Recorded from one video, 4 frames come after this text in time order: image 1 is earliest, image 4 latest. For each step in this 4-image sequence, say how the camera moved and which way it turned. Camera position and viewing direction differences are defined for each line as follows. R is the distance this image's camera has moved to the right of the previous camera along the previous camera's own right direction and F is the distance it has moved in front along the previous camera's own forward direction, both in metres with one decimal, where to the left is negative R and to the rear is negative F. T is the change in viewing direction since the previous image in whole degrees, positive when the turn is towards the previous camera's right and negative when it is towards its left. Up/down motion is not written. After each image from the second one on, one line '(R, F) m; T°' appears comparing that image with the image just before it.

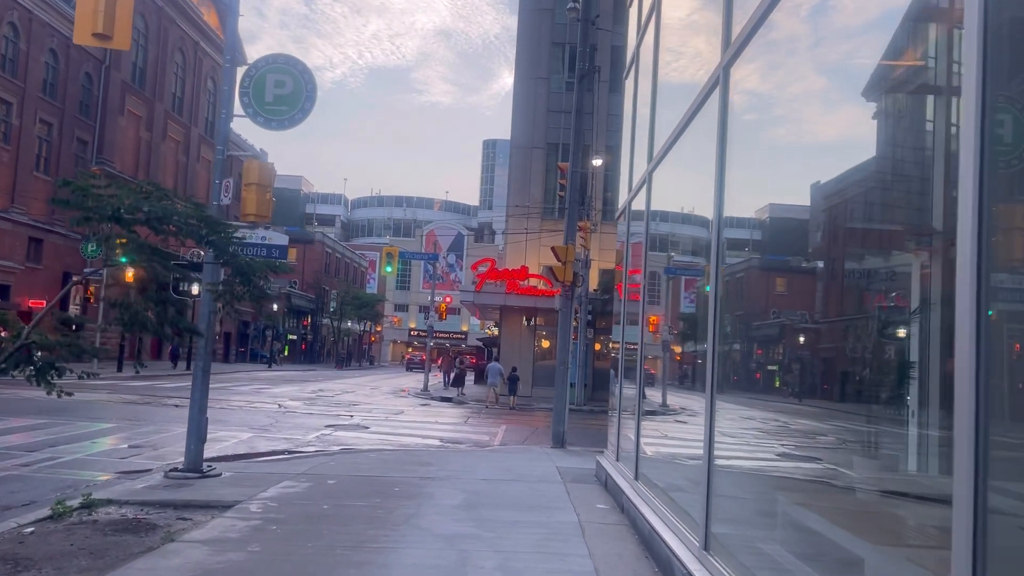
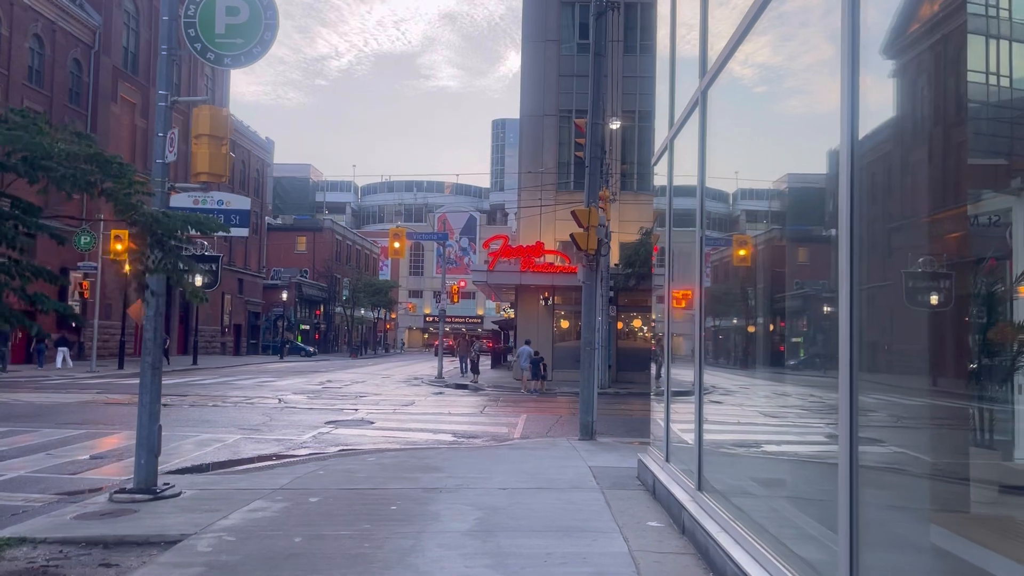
(0.0, +2.0) m; -1°
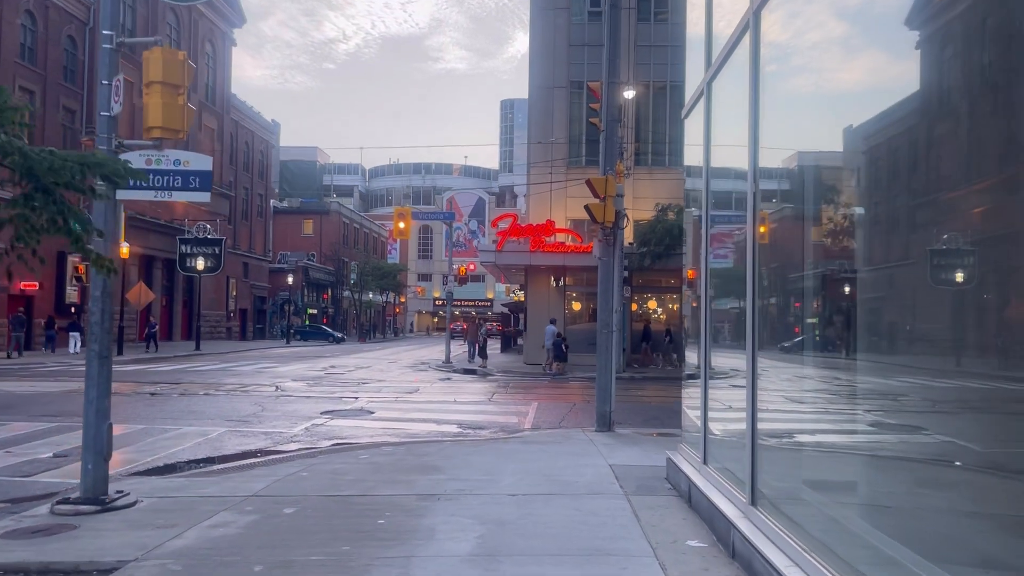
(0.0, +1.3) m; -1°
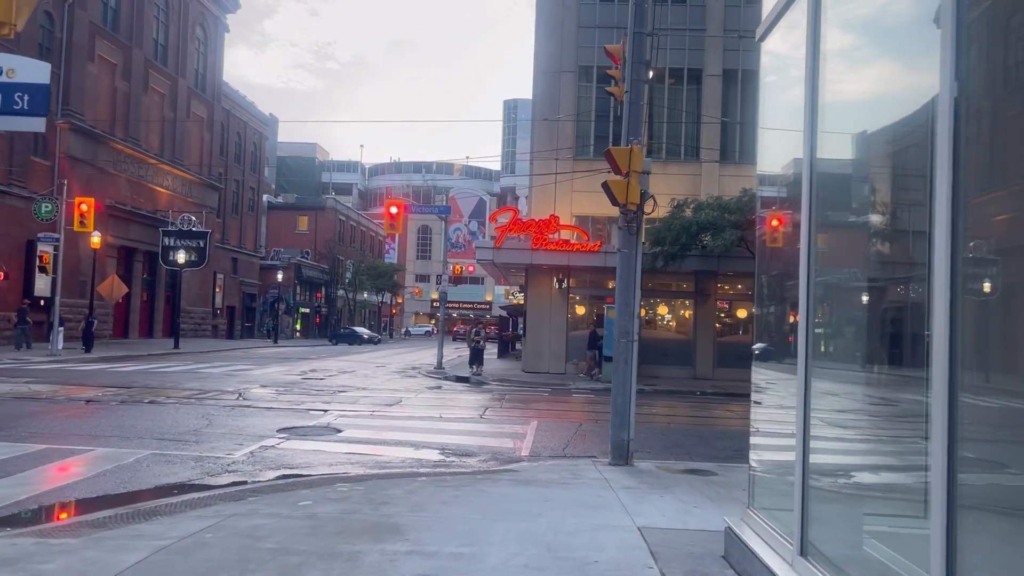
(0.0, +2.6) m; 0°
